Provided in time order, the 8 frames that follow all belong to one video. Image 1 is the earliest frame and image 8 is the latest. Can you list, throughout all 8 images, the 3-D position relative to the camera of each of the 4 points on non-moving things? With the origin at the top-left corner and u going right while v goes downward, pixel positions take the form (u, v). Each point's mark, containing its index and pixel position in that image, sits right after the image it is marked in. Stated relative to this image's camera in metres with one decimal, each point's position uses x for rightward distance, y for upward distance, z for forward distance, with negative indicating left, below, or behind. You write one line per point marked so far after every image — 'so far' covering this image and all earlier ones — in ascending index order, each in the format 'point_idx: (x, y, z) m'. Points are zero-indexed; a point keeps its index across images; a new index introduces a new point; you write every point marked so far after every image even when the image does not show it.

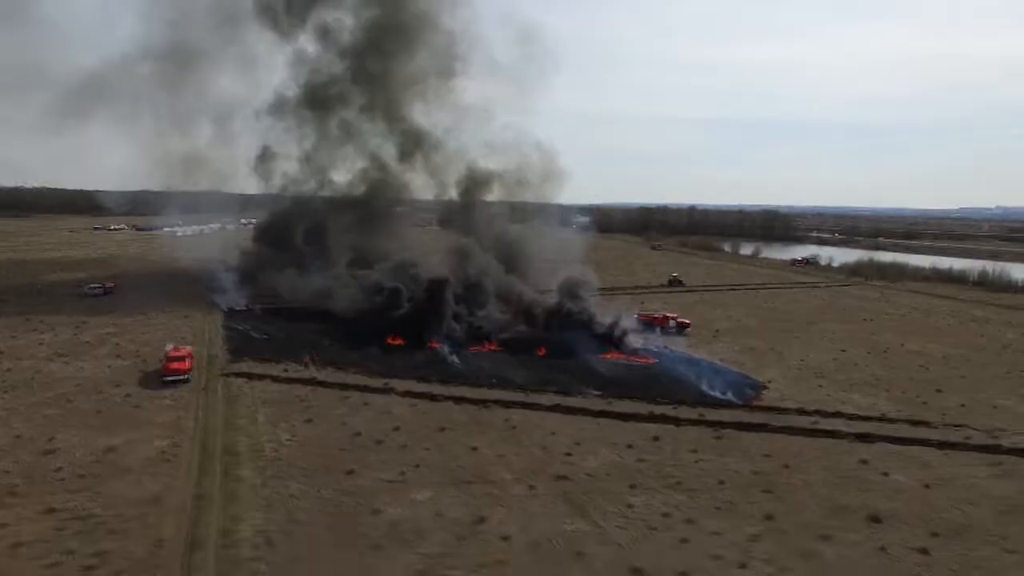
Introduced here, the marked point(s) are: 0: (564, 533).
0: (+1.6, -7.3, +18.5) m
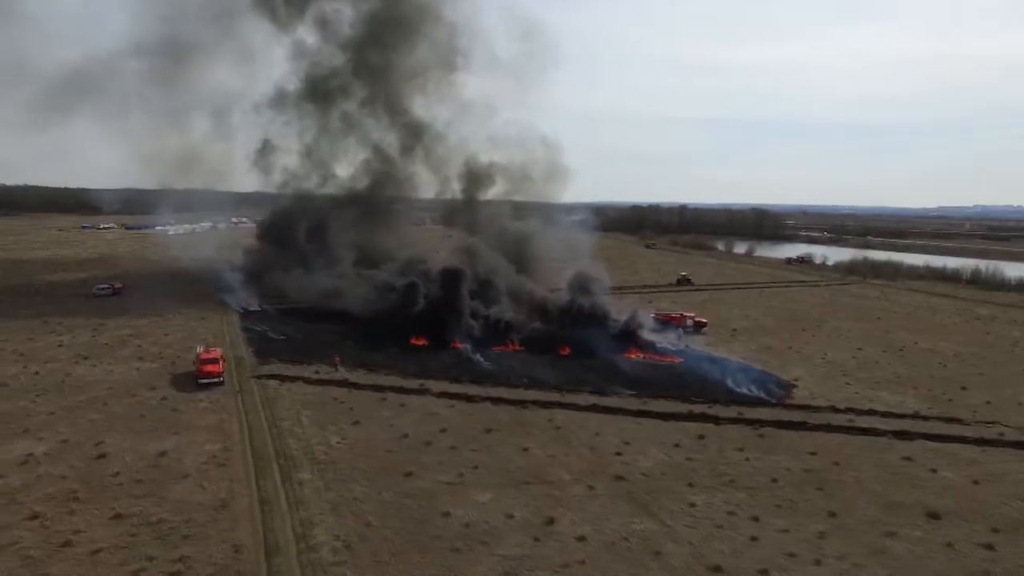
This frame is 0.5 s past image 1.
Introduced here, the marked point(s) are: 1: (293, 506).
0: (+3.8, -7.4, +18.8) m
1: (-6.9, -7.0, +19.6) m
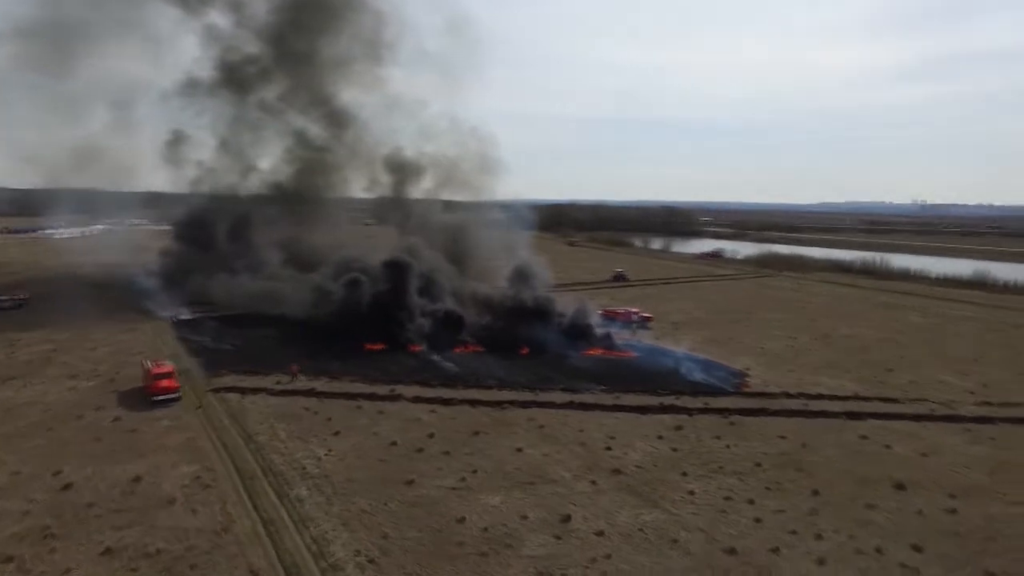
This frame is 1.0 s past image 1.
0: (+4.3, -7.4, +19.5) m
1: (-6.4, -7.3, +18.8) m
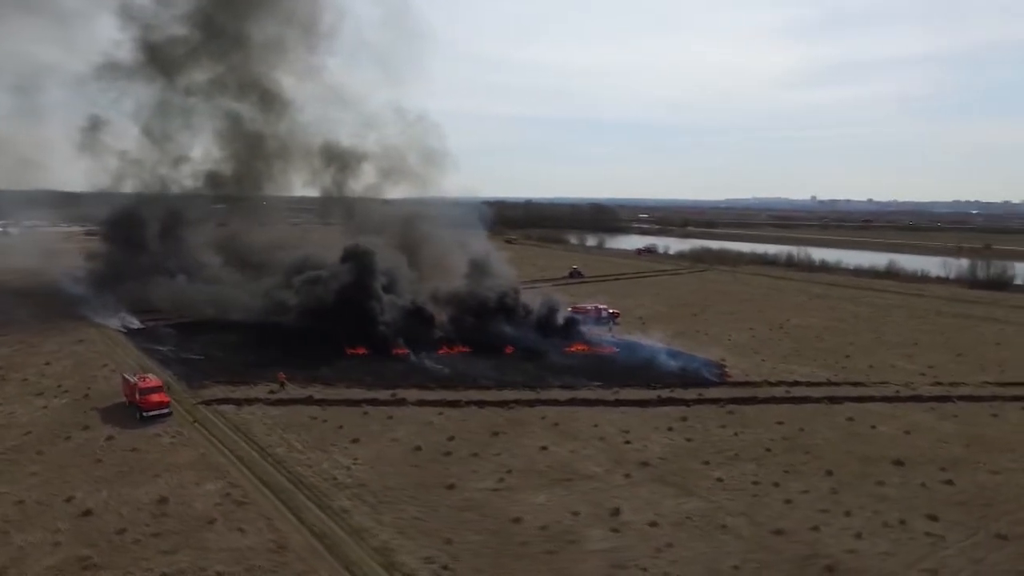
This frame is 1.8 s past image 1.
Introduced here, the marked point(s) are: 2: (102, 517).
0: (+6.0, -7.4, +20.5) m
1: (-4.5, -7.5, +18.5) m
2: (-12.6, -7.1, +18.9) m
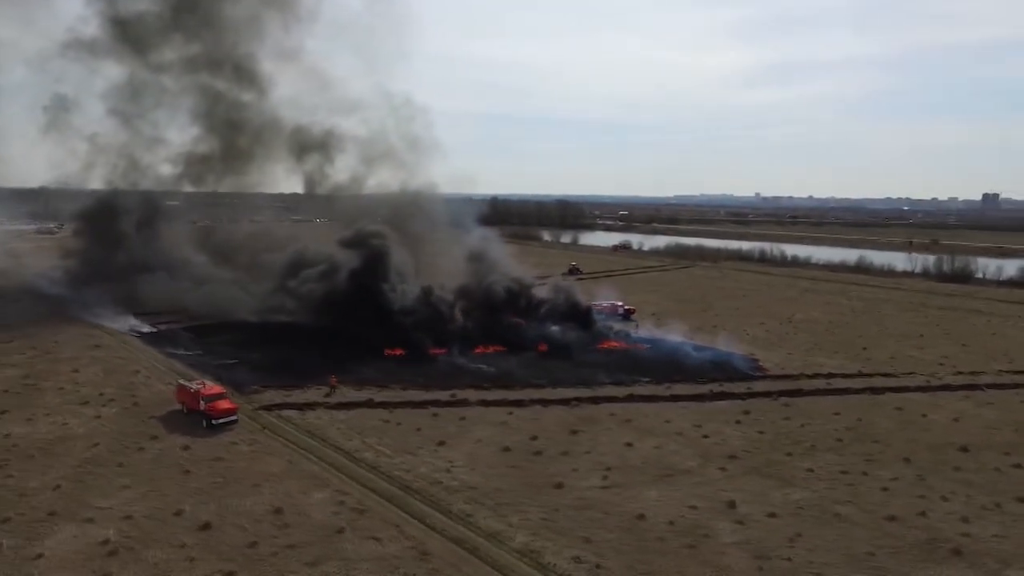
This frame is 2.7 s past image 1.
0: (+9.9, -7.3, +21.2) m
1: (-0.4, -7.5, +18.4) m
2: (-8.6, -7.2, +18.2) m
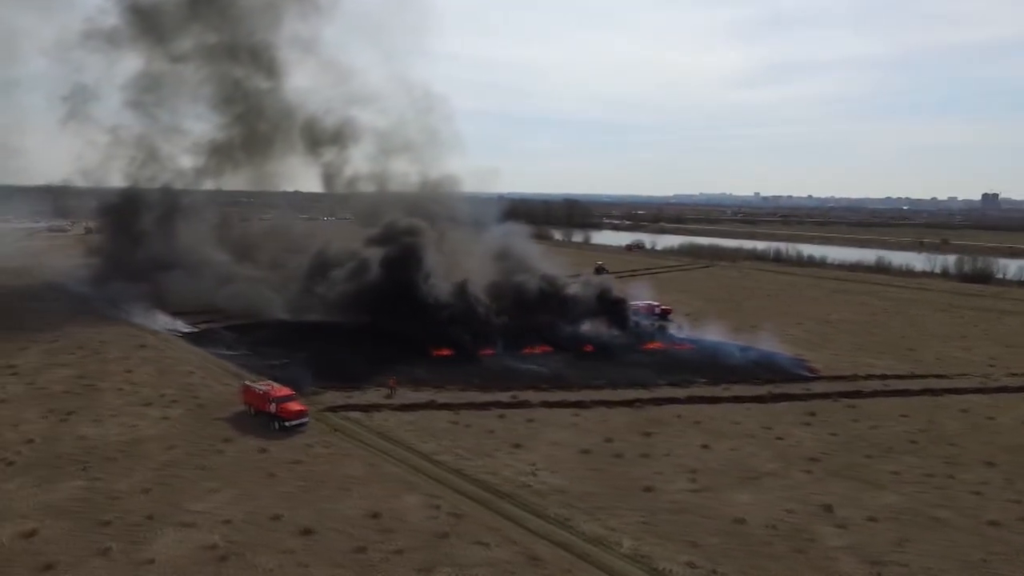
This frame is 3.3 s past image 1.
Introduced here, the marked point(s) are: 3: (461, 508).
0: (+13.0, -7.4, +21.0) m
1: (+2.7, -7.6, +18.1) m
2: (-5.4, -7.2, +17.9) m
3: (-1.7, -7.1, +19.9) m
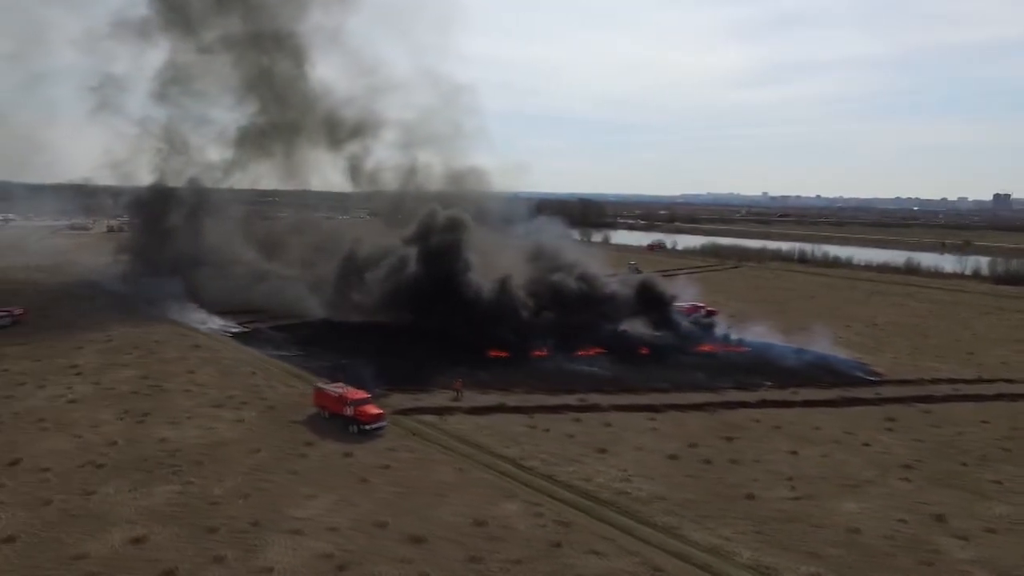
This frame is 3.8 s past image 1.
0: (+16.4, -7.5, +20.4) m
1: (+6.0, -7.7, +17.6) m
2: (-2.1, -7.3, +17.5) m
3: (+1.6, -7.2, +19.4) m
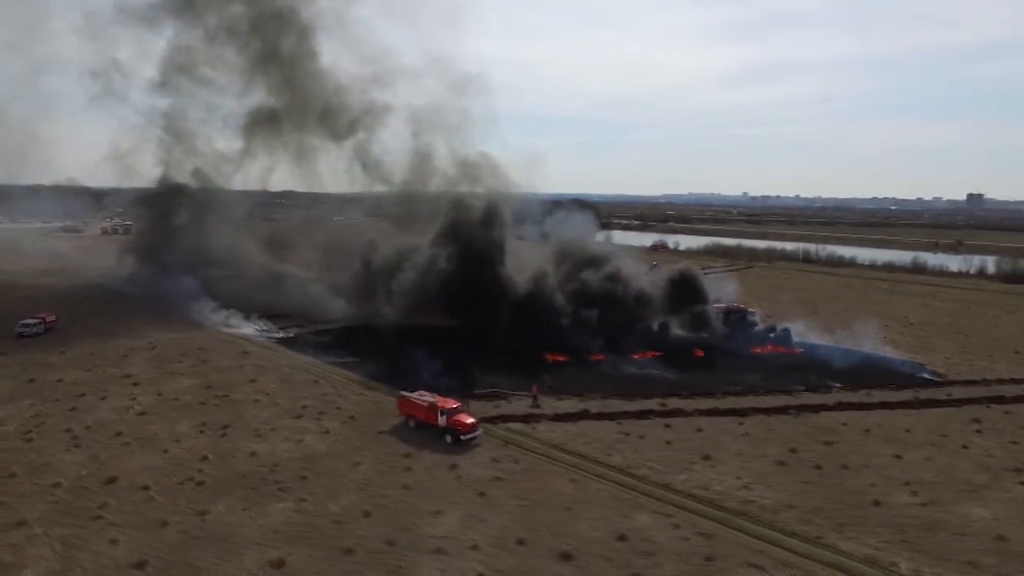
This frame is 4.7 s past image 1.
0: (+20.5, -7.5, +20.2) m
1: (+10.2, -7.8, +17.1) m
2: (+2.1, -7.4, +16.7) m
3: (+5.8, -7.3, +18.7) m
